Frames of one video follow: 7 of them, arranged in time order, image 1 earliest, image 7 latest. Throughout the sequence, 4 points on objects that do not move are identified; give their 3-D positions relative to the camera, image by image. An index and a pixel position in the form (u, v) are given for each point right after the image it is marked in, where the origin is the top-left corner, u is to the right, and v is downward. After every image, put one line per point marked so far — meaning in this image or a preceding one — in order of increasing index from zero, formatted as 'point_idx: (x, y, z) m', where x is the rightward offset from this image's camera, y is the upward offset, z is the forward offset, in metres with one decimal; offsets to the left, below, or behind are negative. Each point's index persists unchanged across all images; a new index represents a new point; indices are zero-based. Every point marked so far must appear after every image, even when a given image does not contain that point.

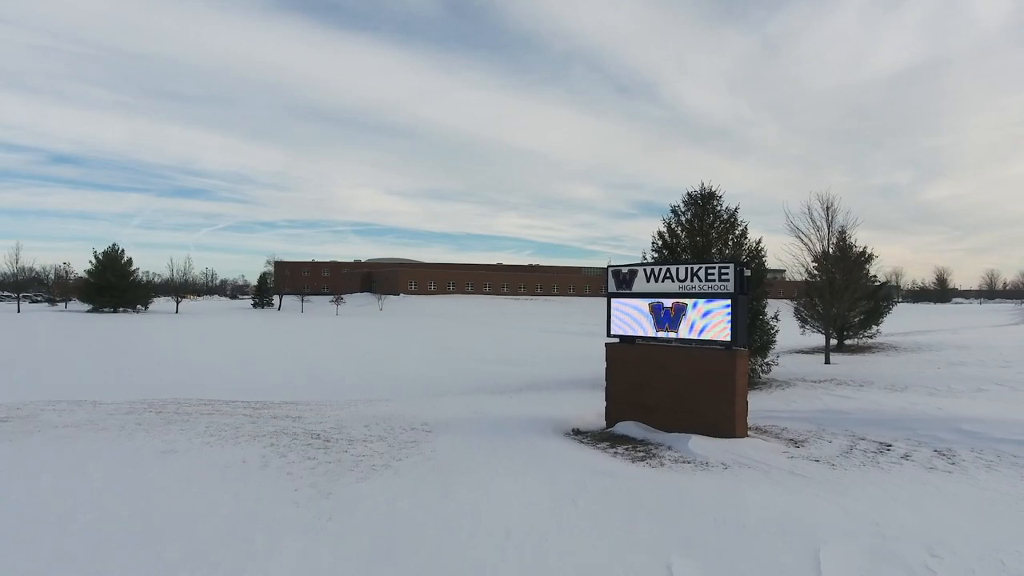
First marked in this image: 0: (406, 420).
0: (-1.1, -1.4, +5.7) m
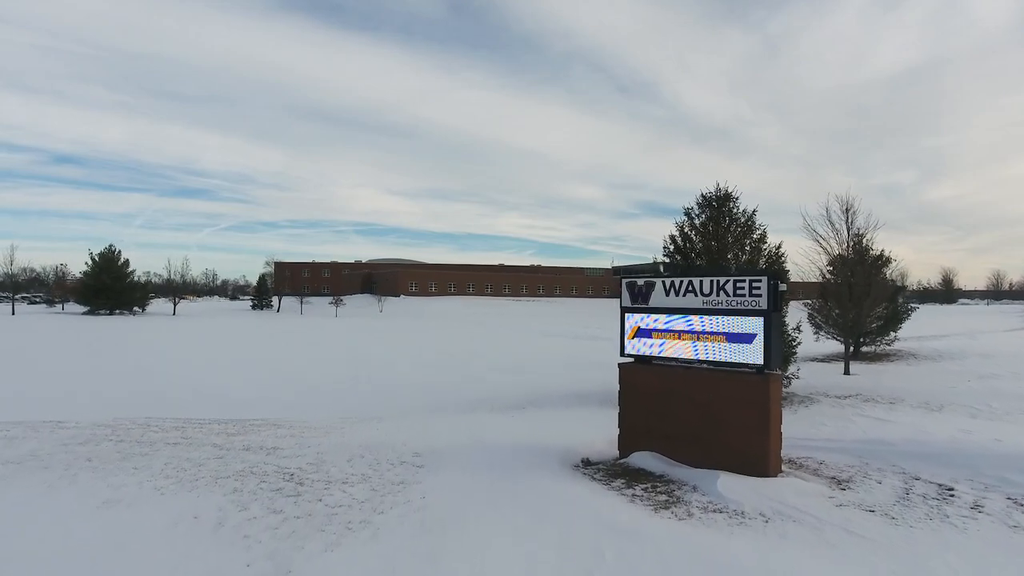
0: (-1.1, -1.5, +5.1) m
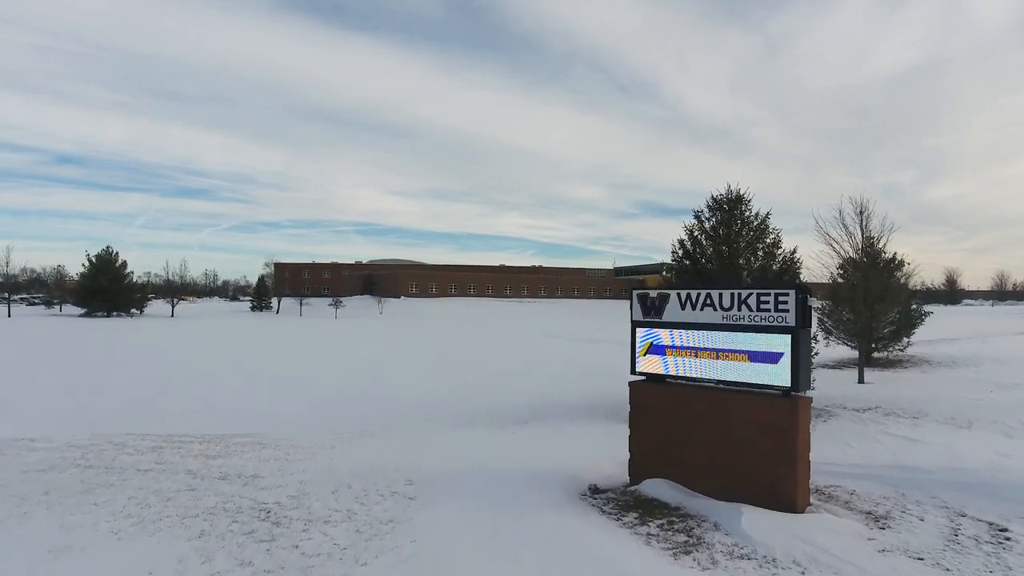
0: (-1.0, -1.6, +4.7) m
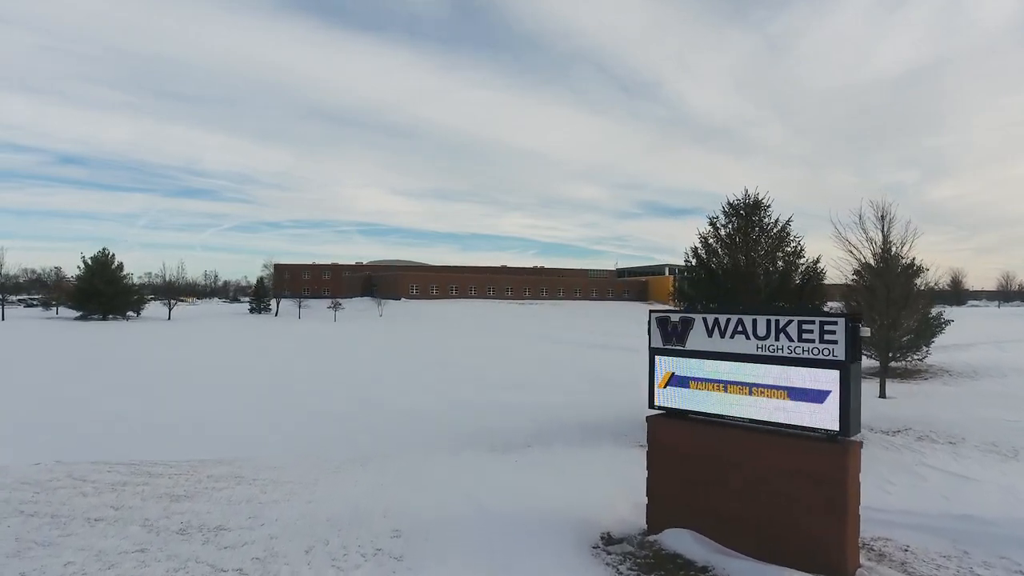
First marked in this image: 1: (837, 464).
0: (-1.0, -1.8, +4.1) m
1: (+2.0, -1.1, +3.5) m
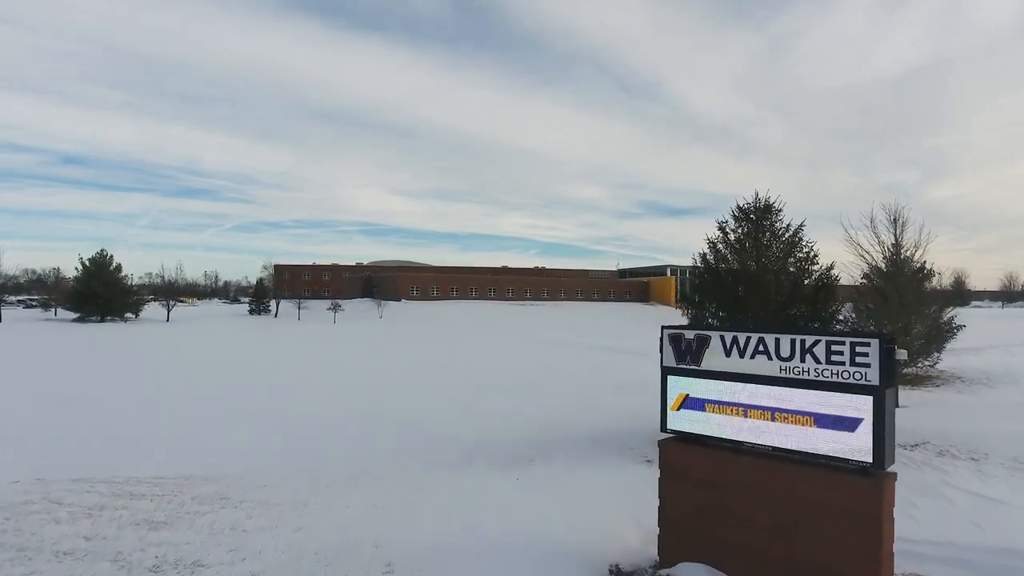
0: (-1.0, -1.9, +3.8) m
1: (+2.1, -1.2, +3.2) m
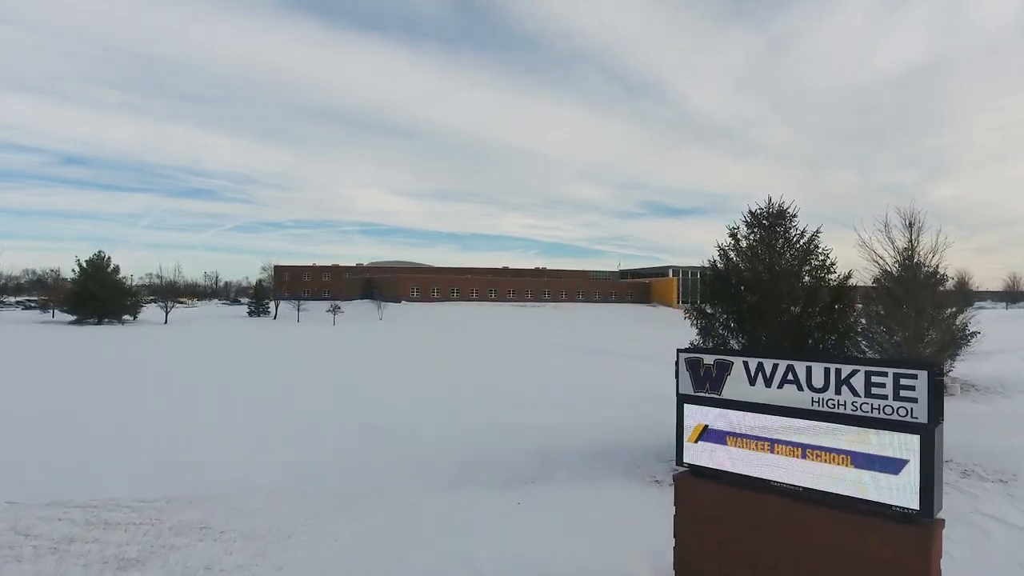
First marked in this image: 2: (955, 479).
0: (-1.0, -2.0, +3.5) m
1: (+2.1, -1.3, +2.8) m
2: (+5.0, -2.2, +6.3) m
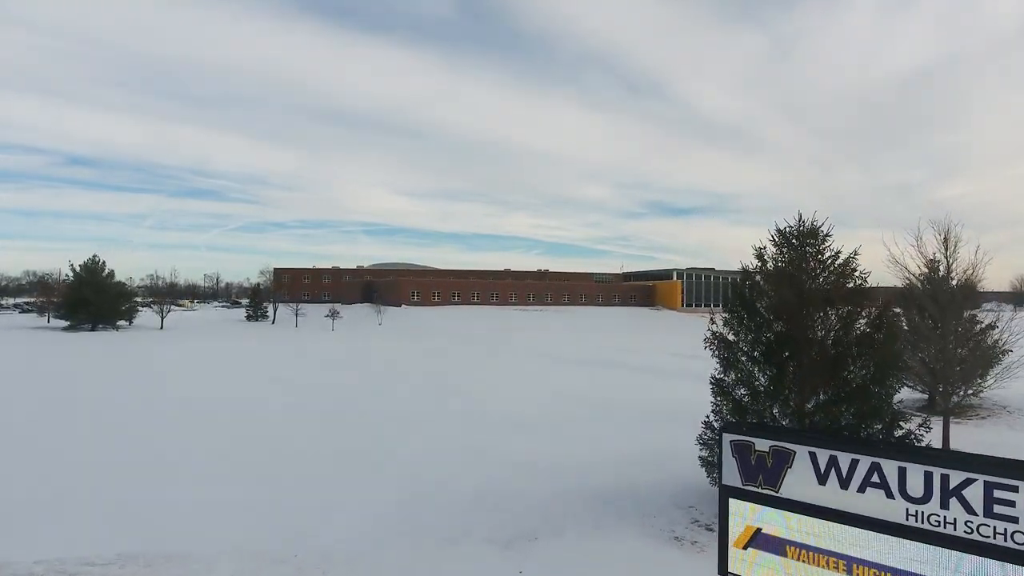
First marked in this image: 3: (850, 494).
0: (-1.0, -2.3, +2.7) m
1: (+2.0, -1.7, +2.0) m
2: (+5.0, -2.5, +5.4) m
3: (+1.5, -0.9, +2.5) m
